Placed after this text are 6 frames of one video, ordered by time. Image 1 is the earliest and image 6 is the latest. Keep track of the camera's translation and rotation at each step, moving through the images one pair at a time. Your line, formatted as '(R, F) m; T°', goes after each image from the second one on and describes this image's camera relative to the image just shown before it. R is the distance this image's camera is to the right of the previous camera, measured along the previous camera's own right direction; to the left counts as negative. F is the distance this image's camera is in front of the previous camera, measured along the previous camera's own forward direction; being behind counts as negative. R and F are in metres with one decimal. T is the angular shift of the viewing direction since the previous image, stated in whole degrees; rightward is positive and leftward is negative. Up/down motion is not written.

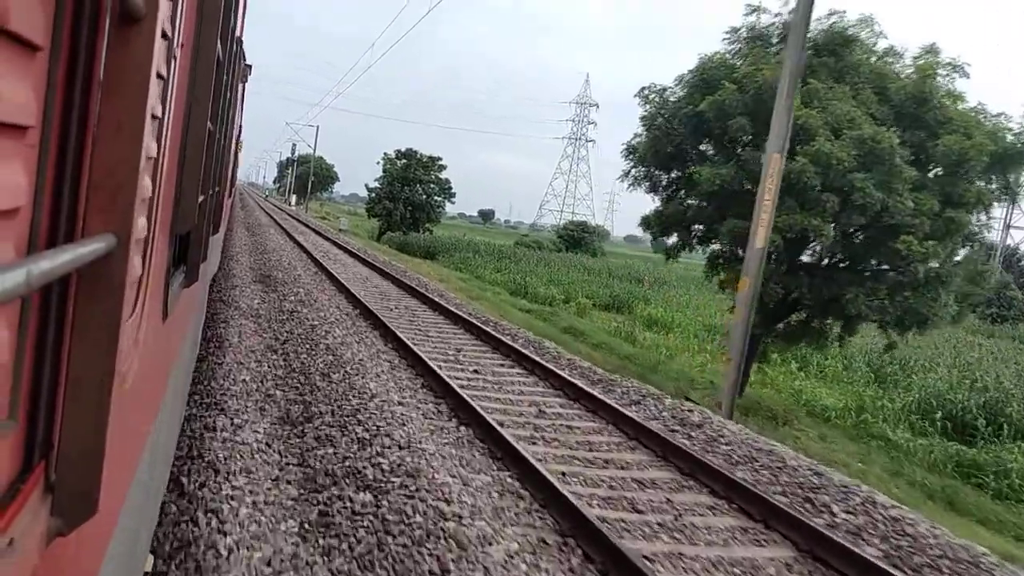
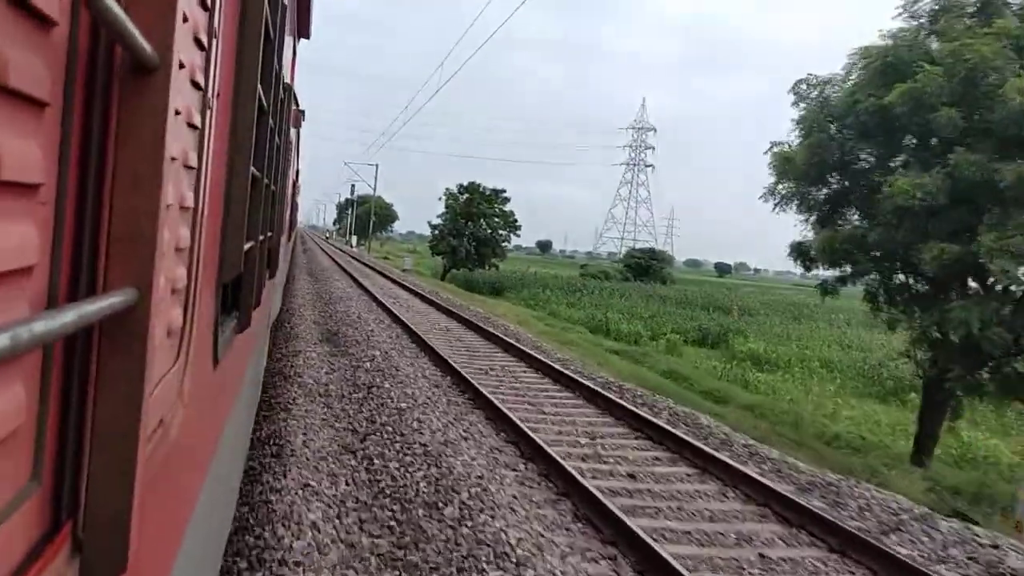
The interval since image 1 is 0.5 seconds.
(-0.1, +0.3) m; -4°
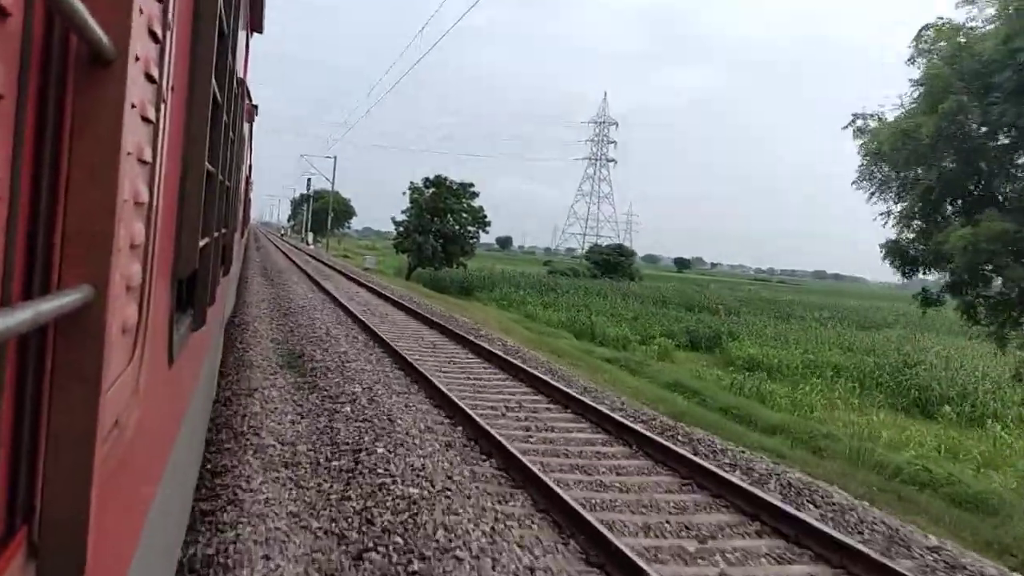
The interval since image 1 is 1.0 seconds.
(-0.1, +0.3) m; +3°
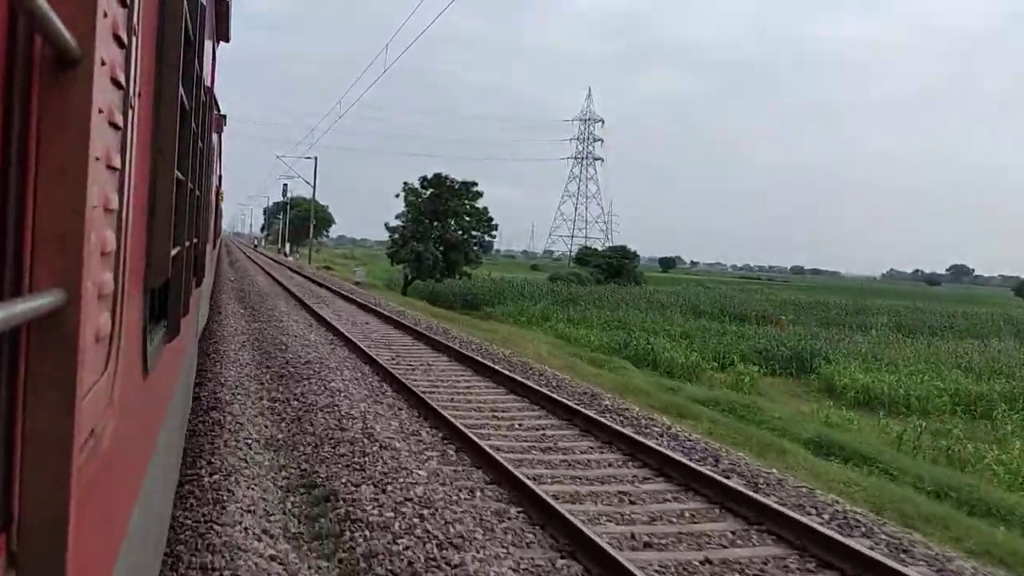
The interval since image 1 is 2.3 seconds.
(-0.2, +0.4) m; +2°
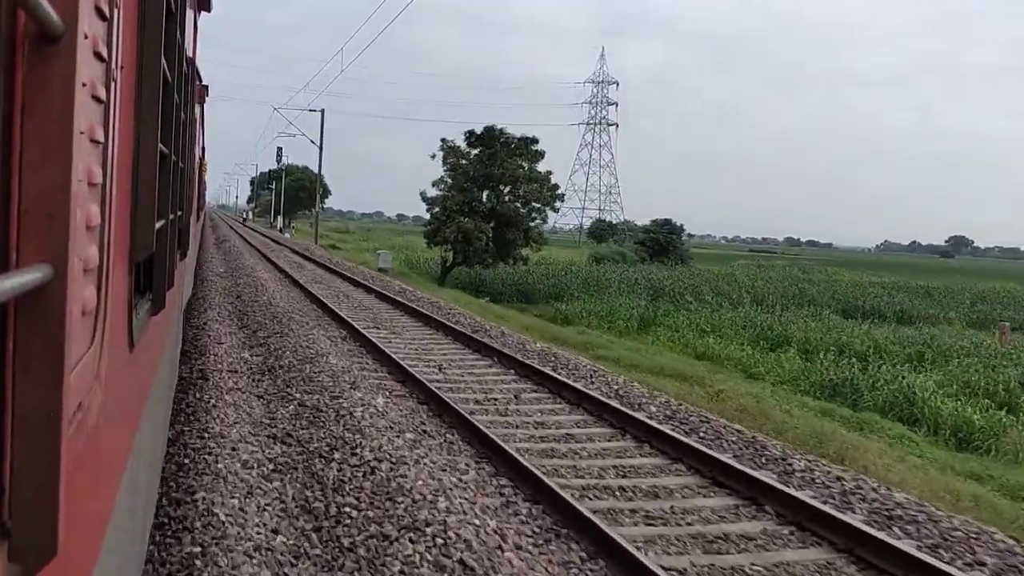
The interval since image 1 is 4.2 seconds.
(+0.2, -0.7) m; +1°
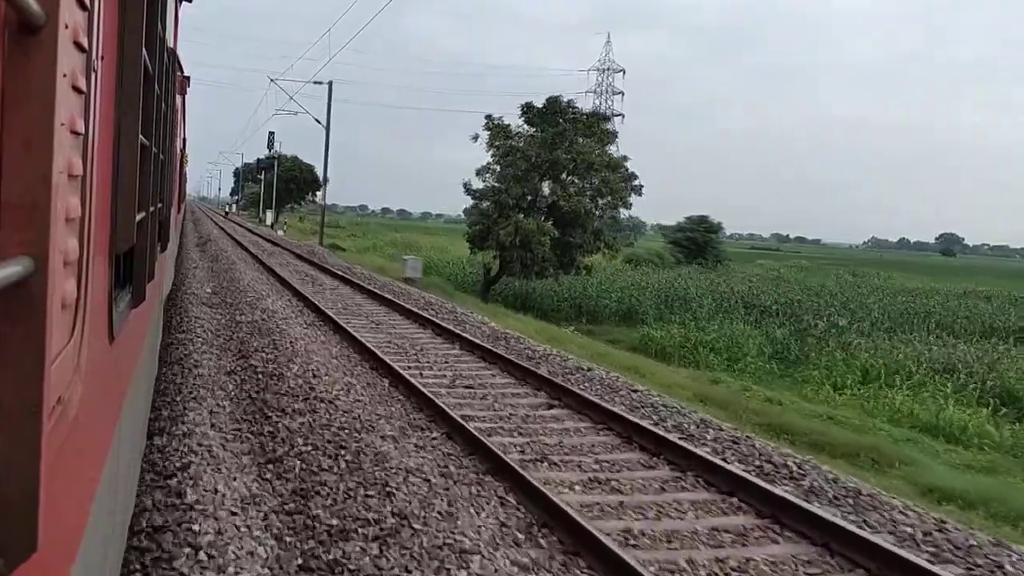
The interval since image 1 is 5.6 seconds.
(-0.2, +0.3) m; +1°
